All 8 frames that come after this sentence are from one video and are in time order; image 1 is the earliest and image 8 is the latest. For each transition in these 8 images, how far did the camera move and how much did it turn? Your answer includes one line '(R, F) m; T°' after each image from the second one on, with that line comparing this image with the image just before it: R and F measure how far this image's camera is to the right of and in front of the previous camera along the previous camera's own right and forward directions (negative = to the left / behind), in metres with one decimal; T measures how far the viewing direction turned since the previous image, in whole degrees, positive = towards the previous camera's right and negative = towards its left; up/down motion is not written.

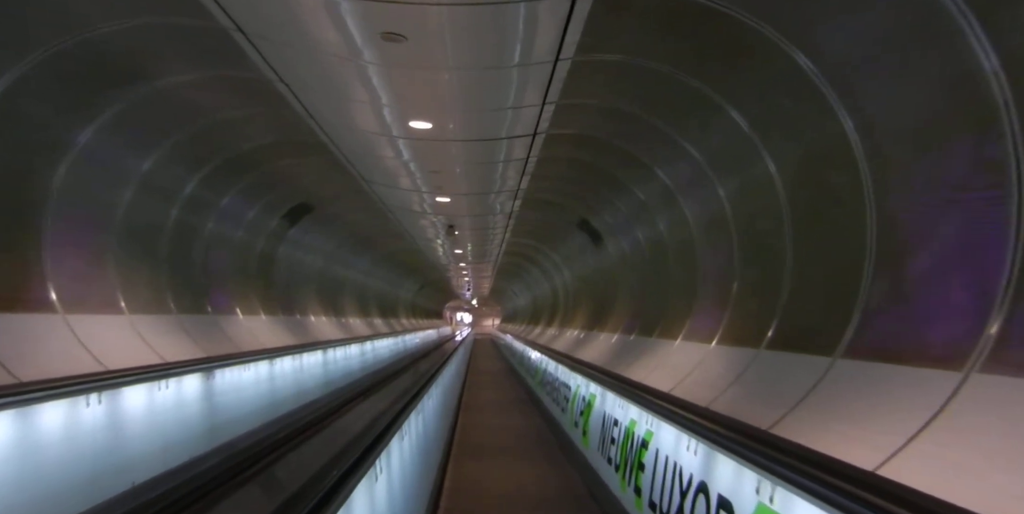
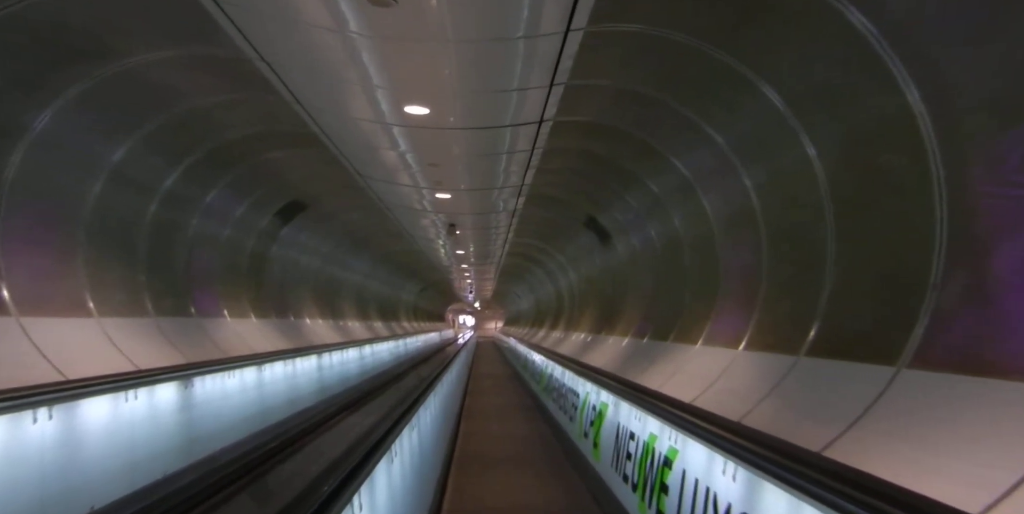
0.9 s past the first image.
(0.0, +0.5) m; 0°
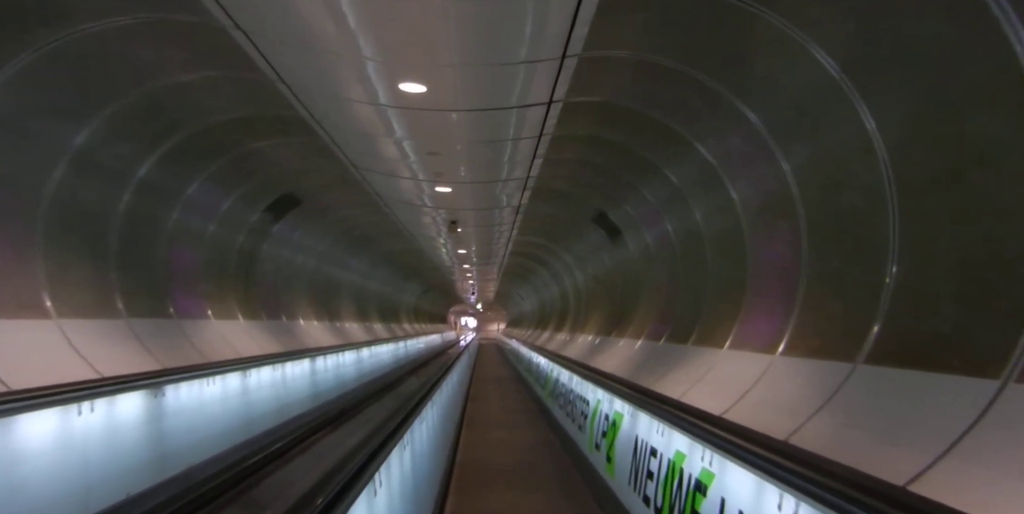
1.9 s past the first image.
(0.0, +0.5) m; 0°
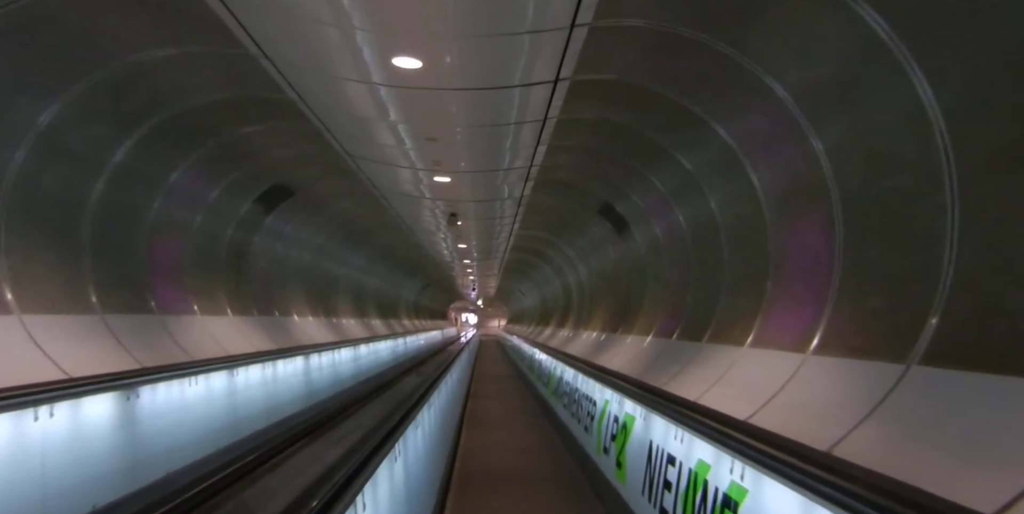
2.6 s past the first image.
(0.0, +0.4) m; 0°
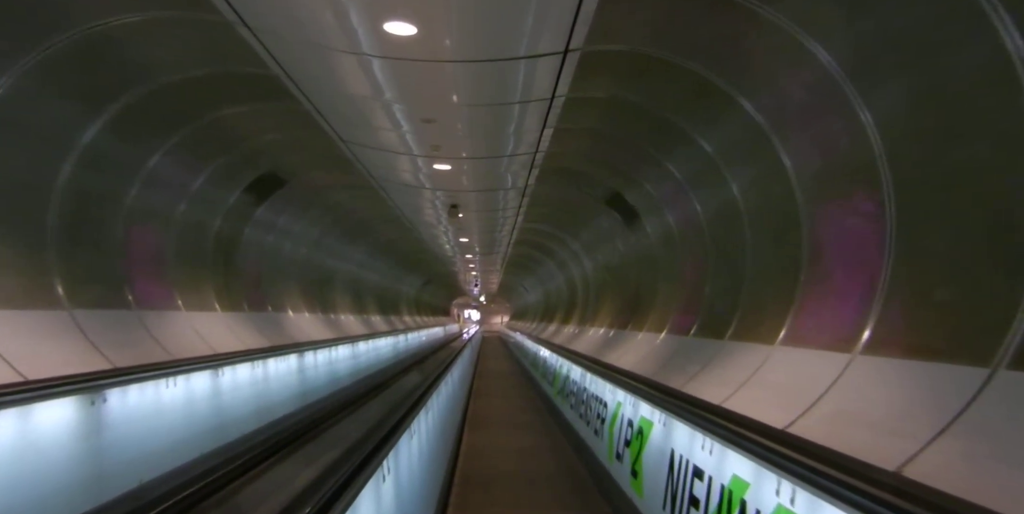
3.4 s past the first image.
(0.0, +0.4) m; 0°
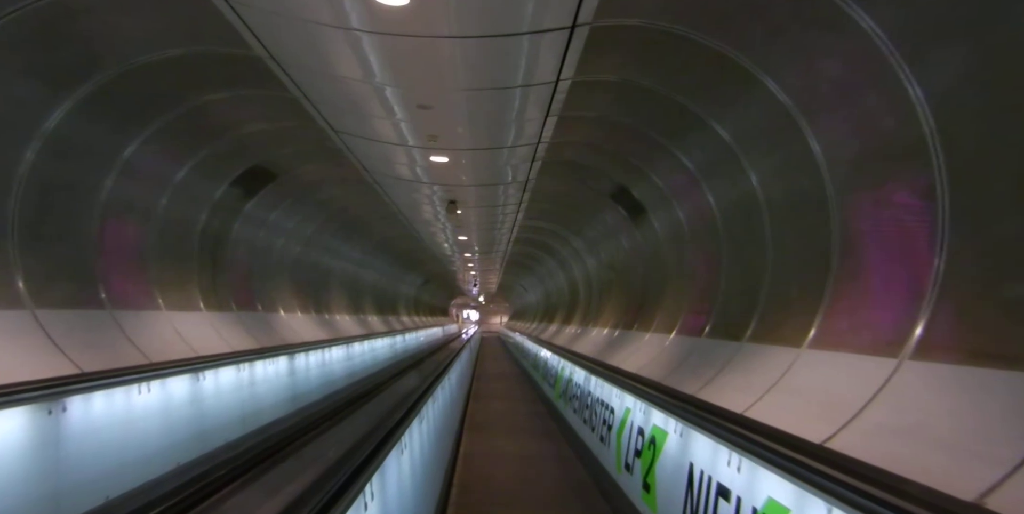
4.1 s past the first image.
(0.0, +0.4) m; 0°
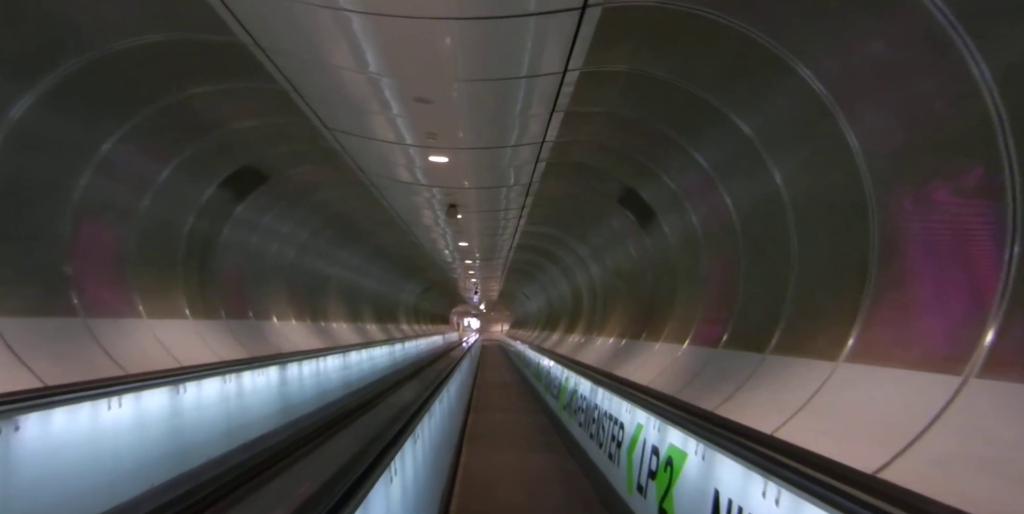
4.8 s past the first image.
(0.0, +0.4) m; 0°
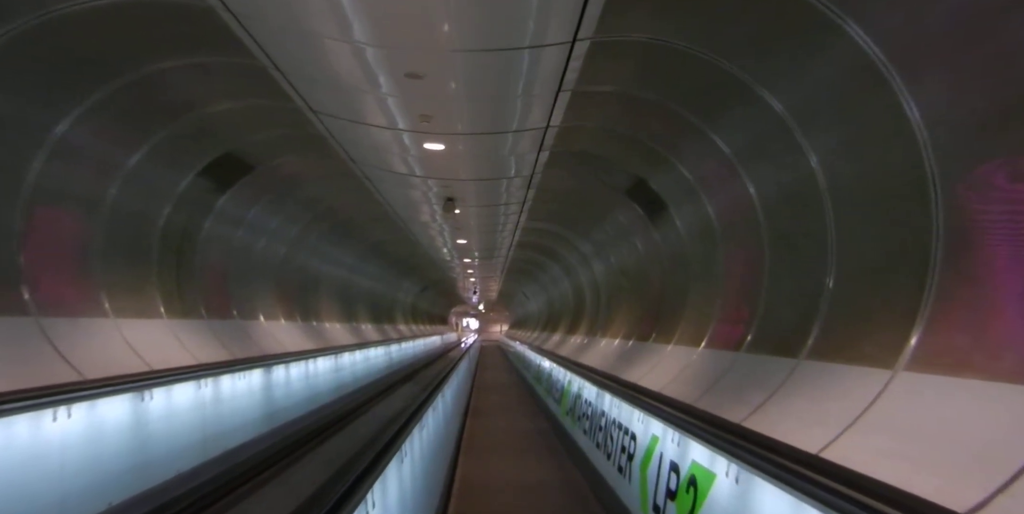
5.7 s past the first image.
(0.0, +0.5) m; 0°
